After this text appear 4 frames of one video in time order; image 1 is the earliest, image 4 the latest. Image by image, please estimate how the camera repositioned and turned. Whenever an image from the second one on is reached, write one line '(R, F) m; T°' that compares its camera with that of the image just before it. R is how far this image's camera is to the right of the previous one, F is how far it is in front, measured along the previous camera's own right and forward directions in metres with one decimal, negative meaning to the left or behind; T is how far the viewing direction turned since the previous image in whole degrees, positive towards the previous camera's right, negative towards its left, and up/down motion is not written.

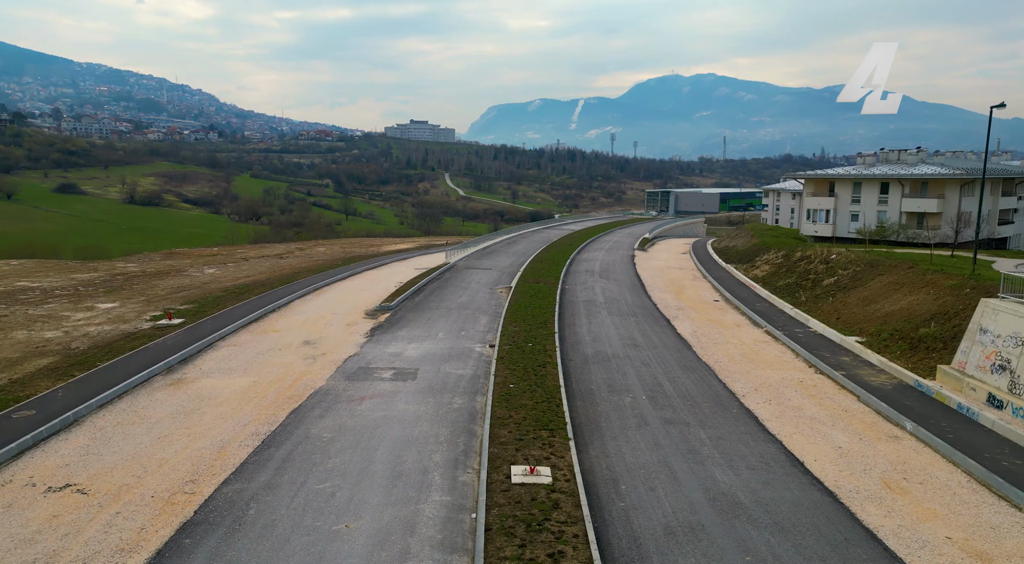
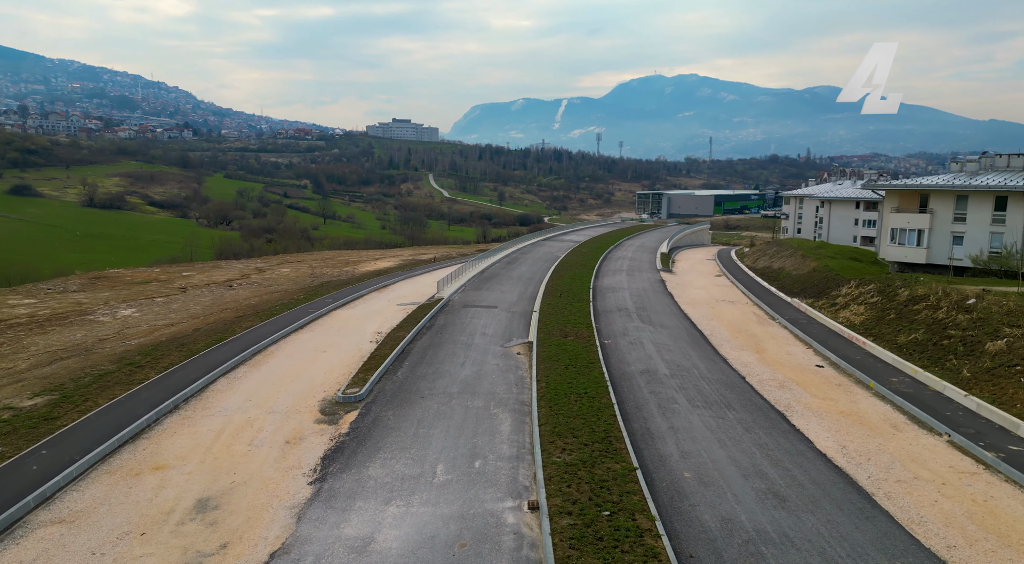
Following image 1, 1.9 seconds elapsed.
(-1.3, +9.4) m; +1°
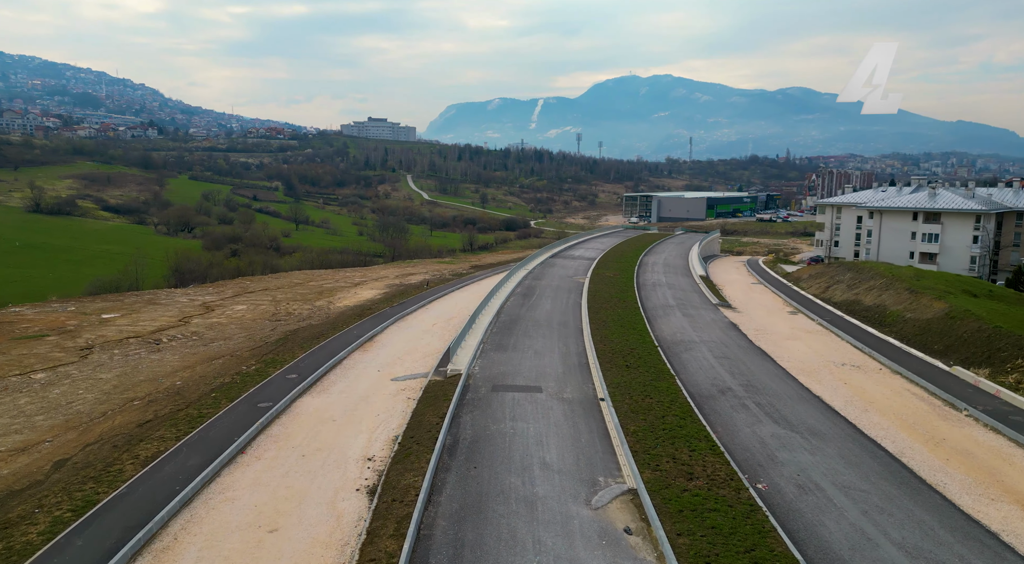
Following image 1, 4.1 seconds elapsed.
(-2.4, +10.7) m; +2°
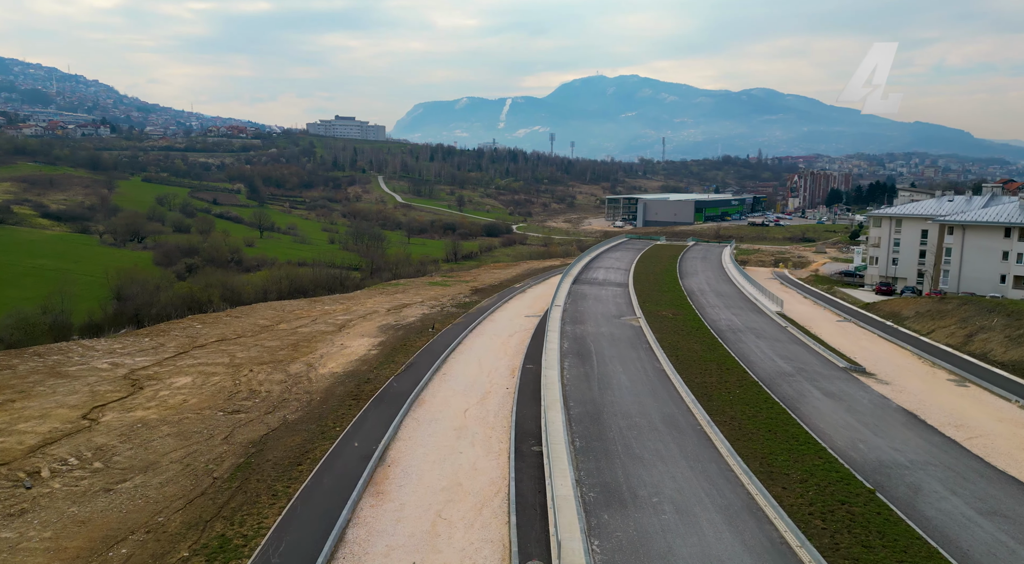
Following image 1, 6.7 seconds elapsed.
(-3.6, +11.5) m; +3°
